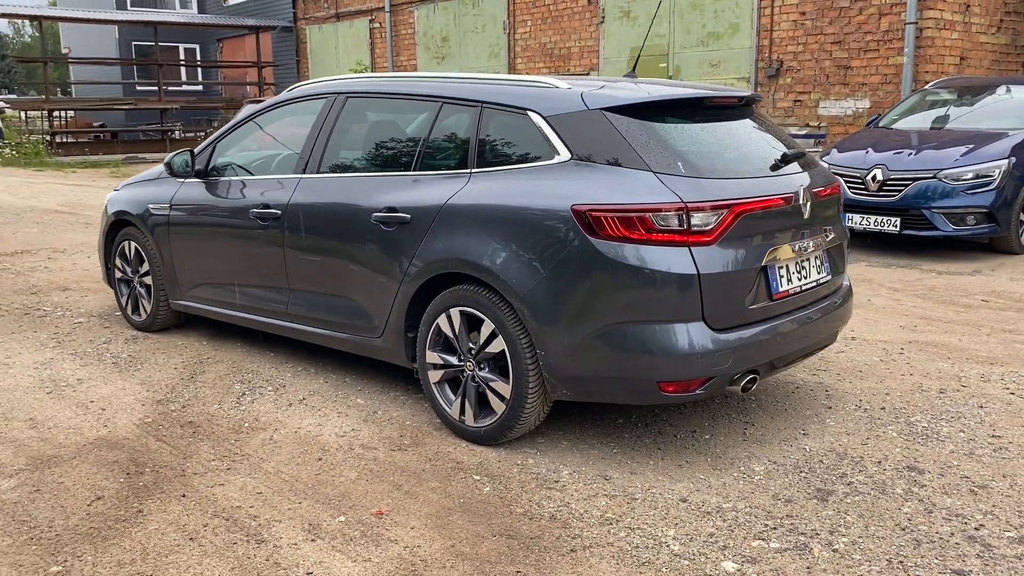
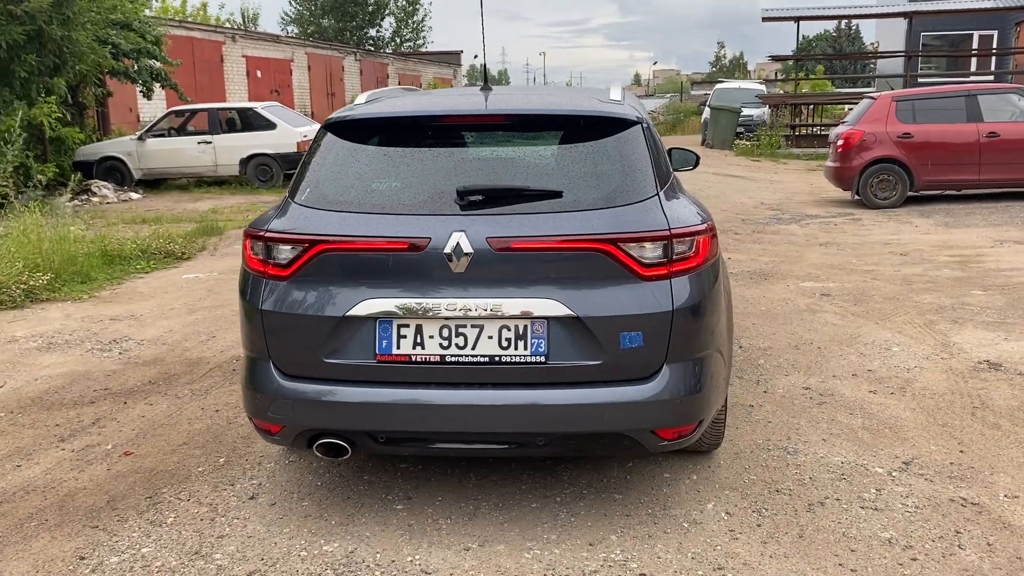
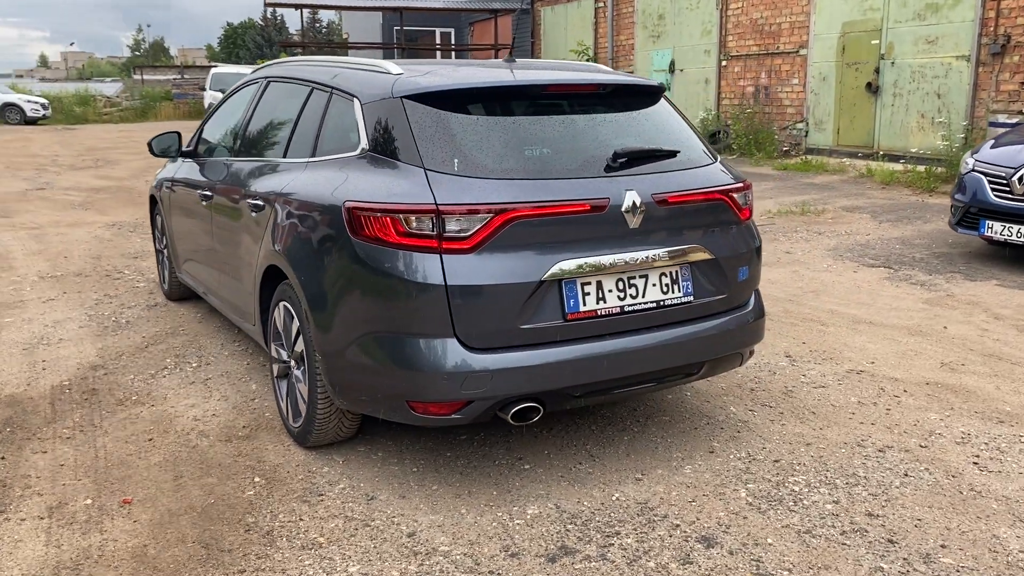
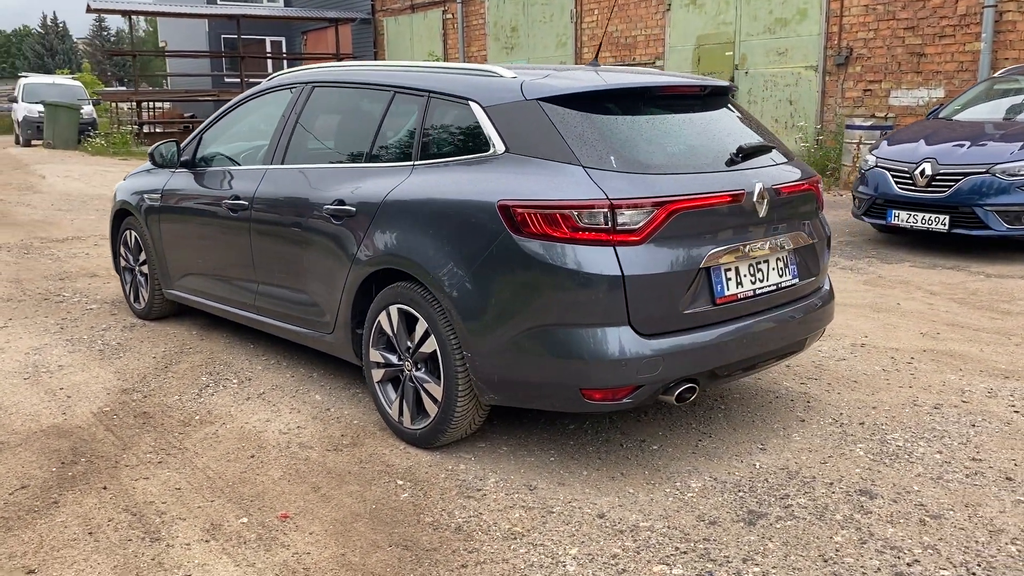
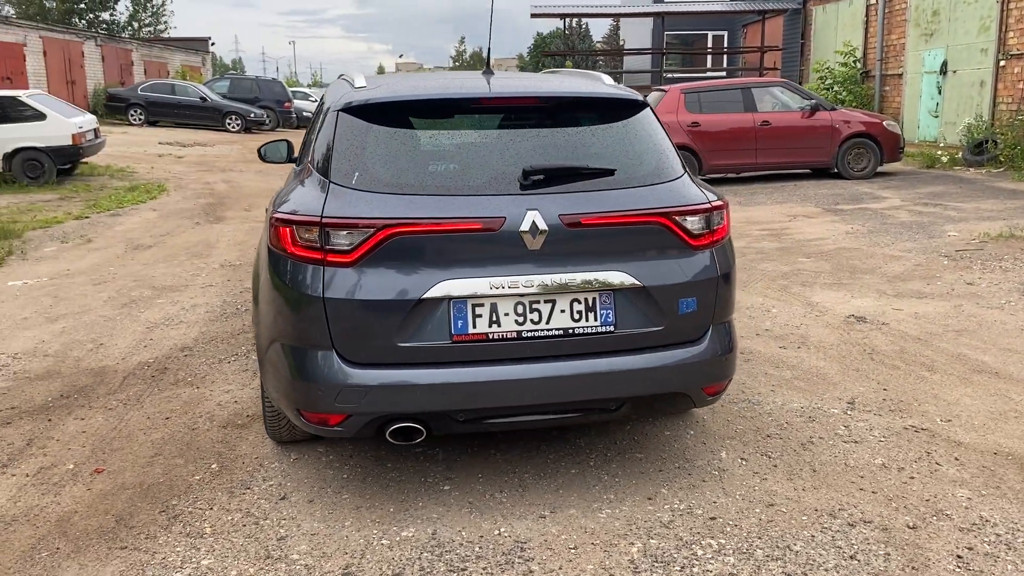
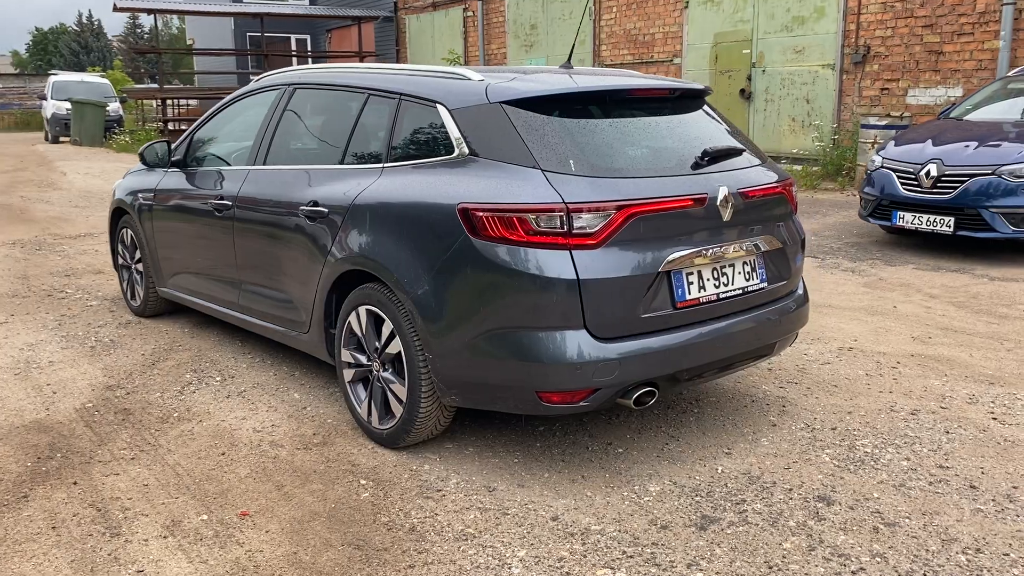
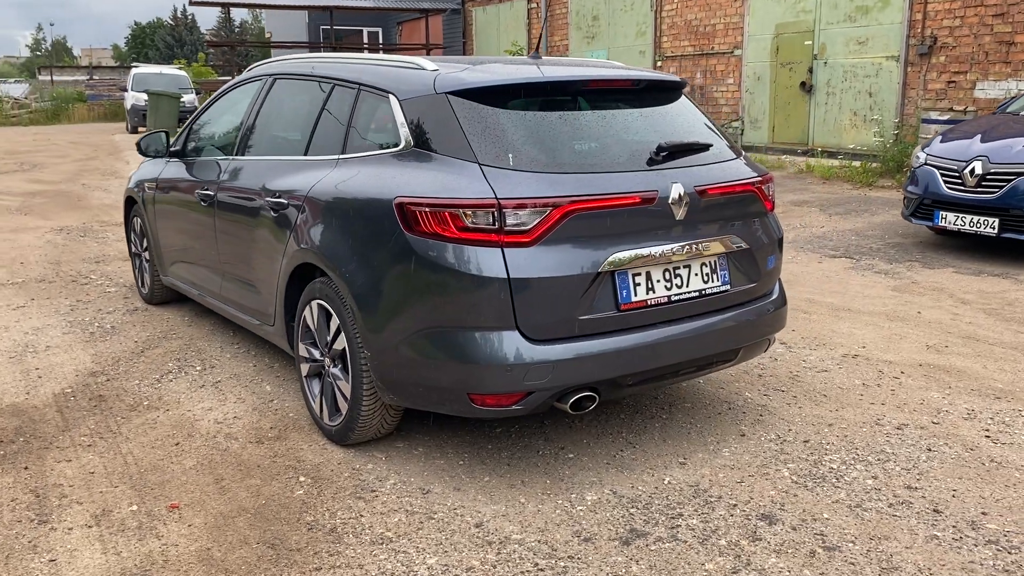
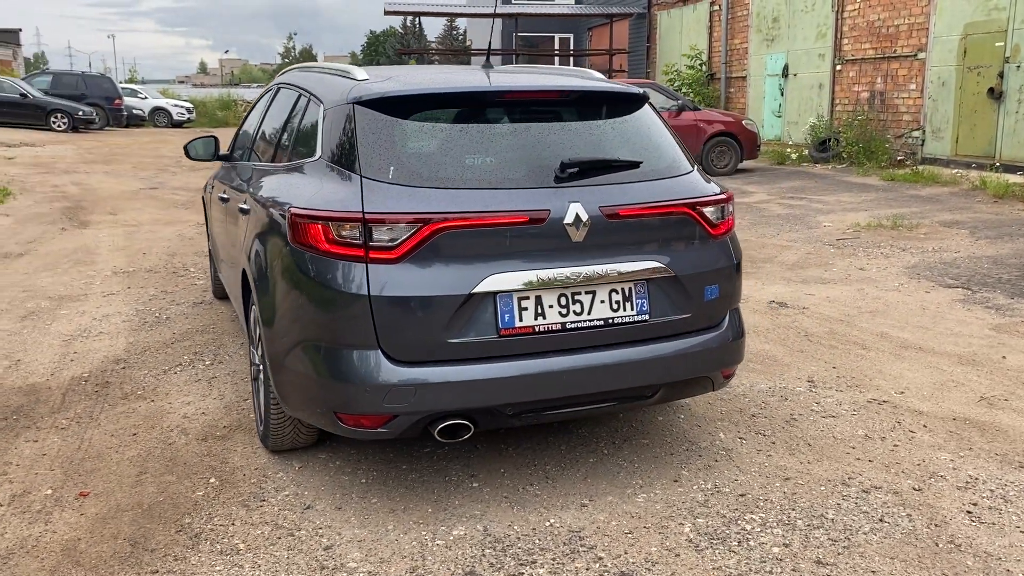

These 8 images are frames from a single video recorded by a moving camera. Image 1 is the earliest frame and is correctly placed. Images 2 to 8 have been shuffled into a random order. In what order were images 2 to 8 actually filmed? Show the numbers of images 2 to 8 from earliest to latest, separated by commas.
4, 6, 7, 3, 8, 5, 2
